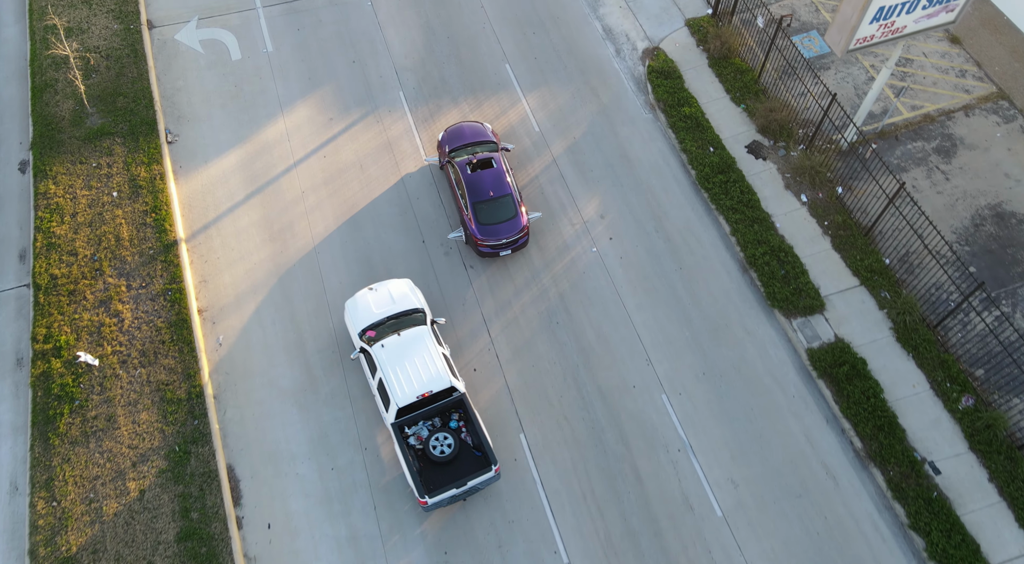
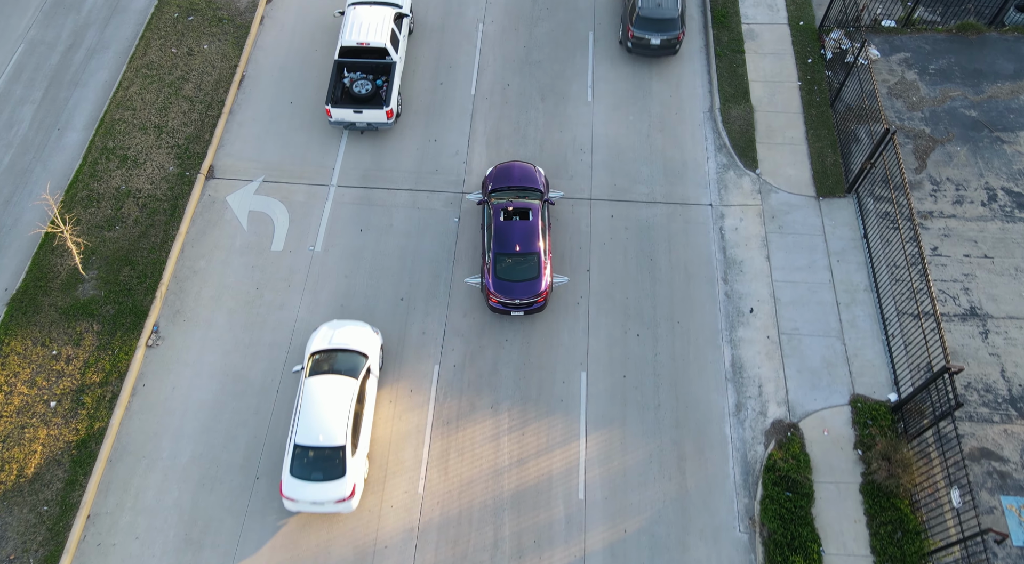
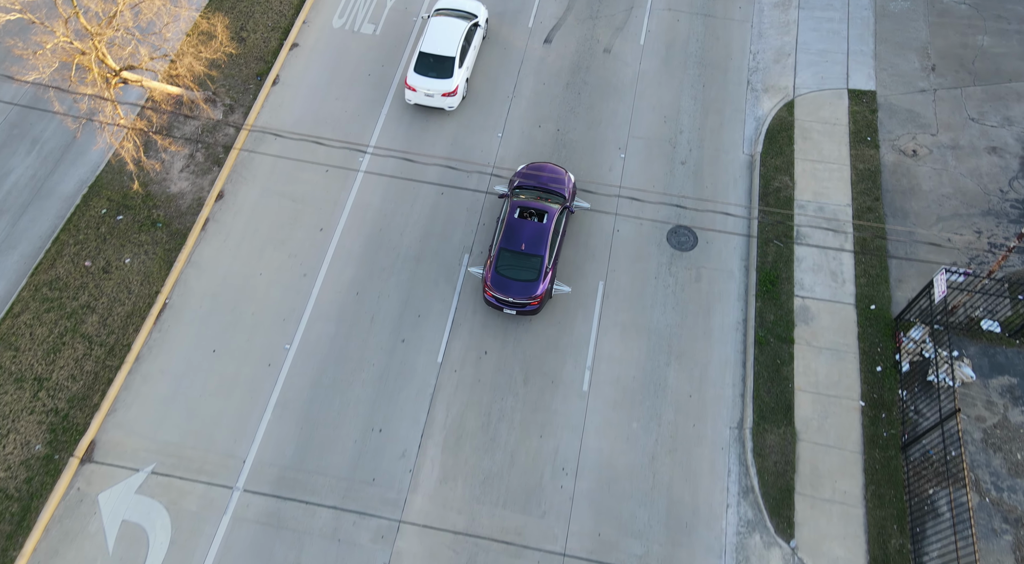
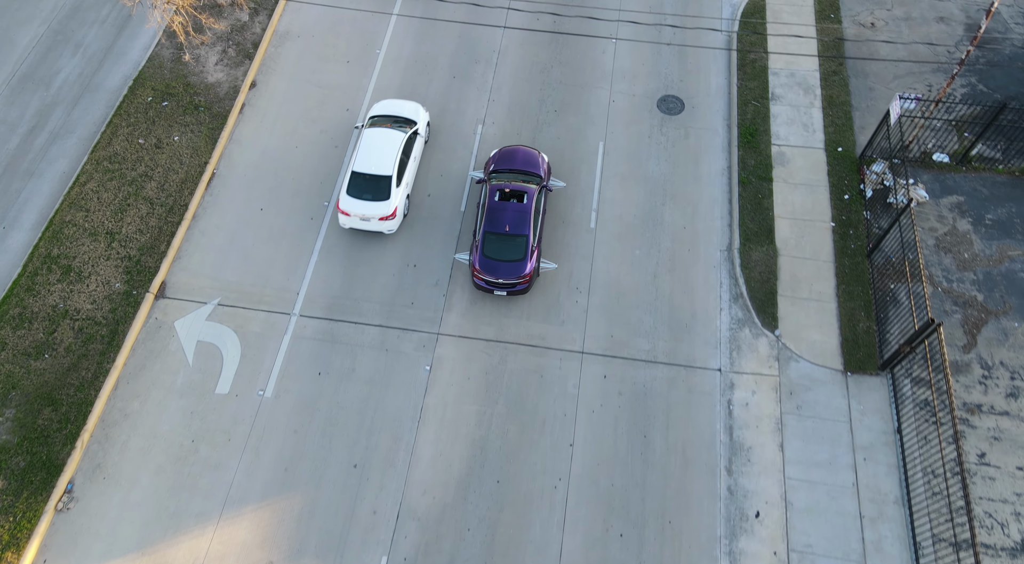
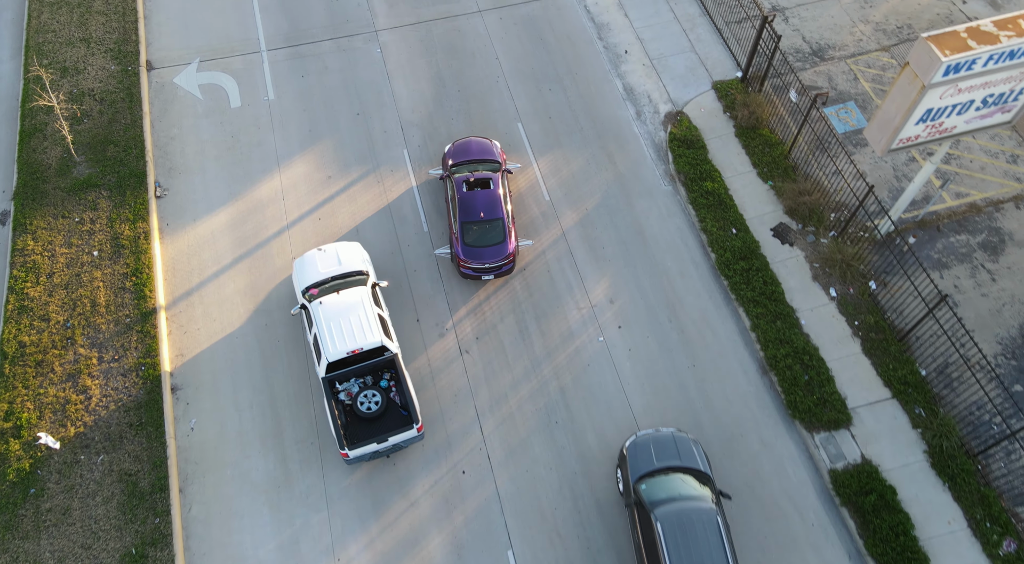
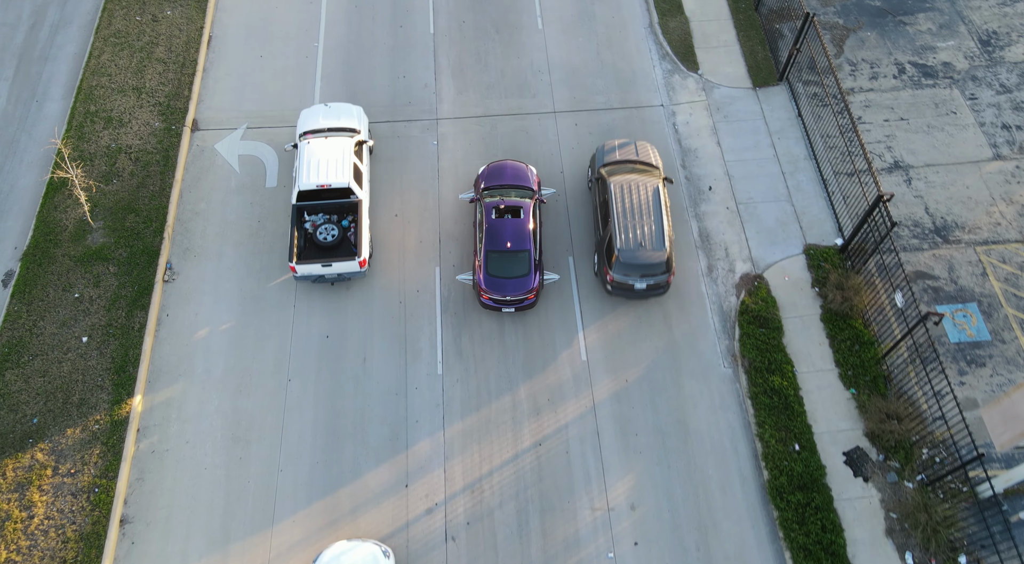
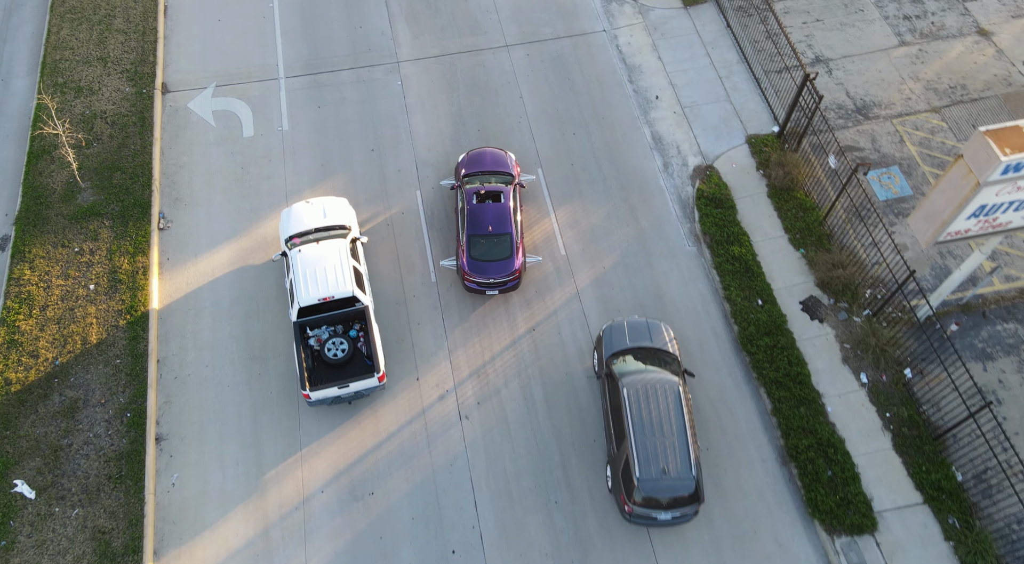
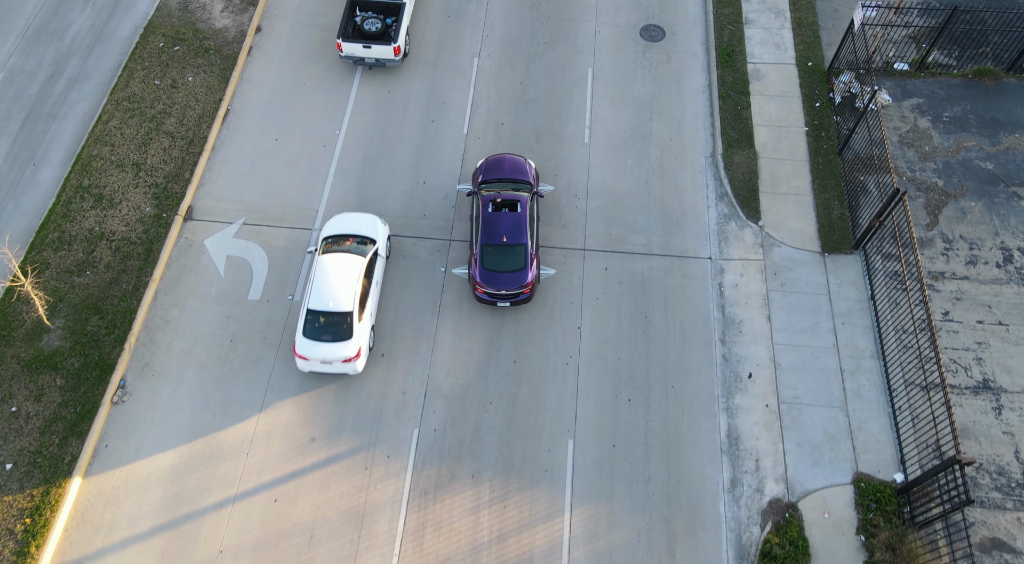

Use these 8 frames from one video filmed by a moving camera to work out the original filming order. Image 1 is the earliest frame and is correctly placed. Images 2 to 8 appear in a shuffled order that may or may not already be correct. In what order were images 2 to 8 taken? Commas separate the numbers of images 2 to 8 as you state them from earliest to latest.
5, 7, 6, 2, 8, 4, 3
